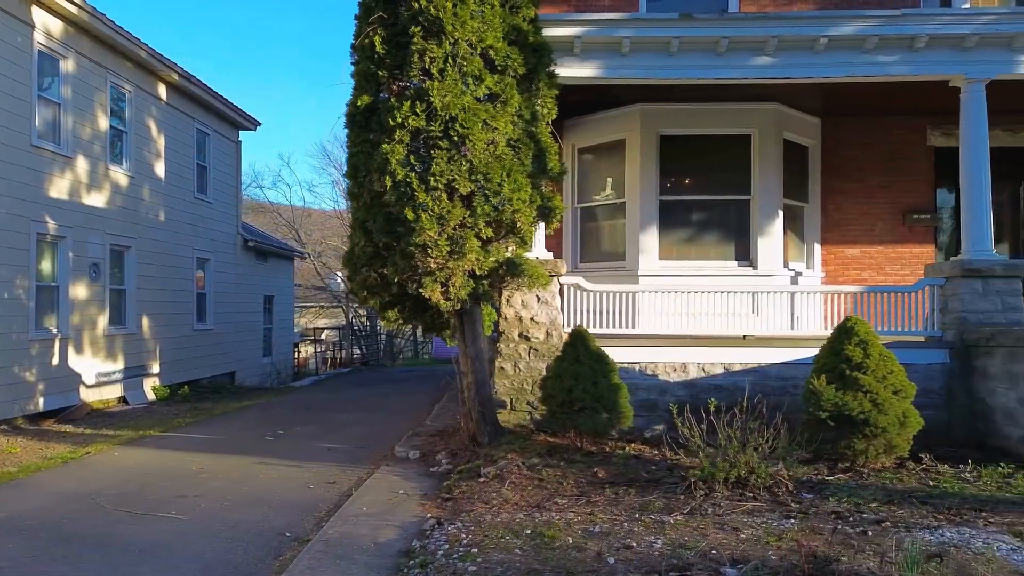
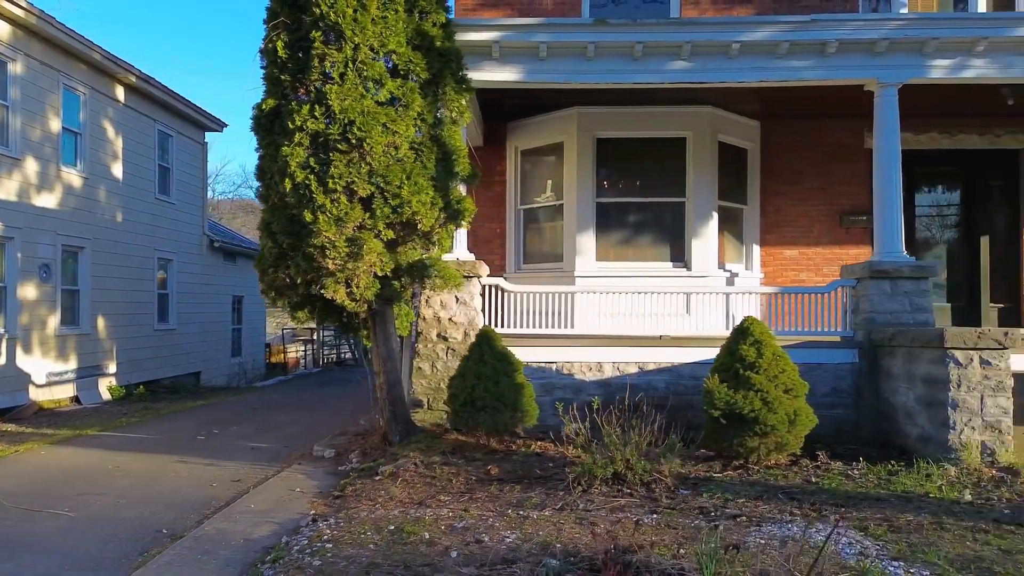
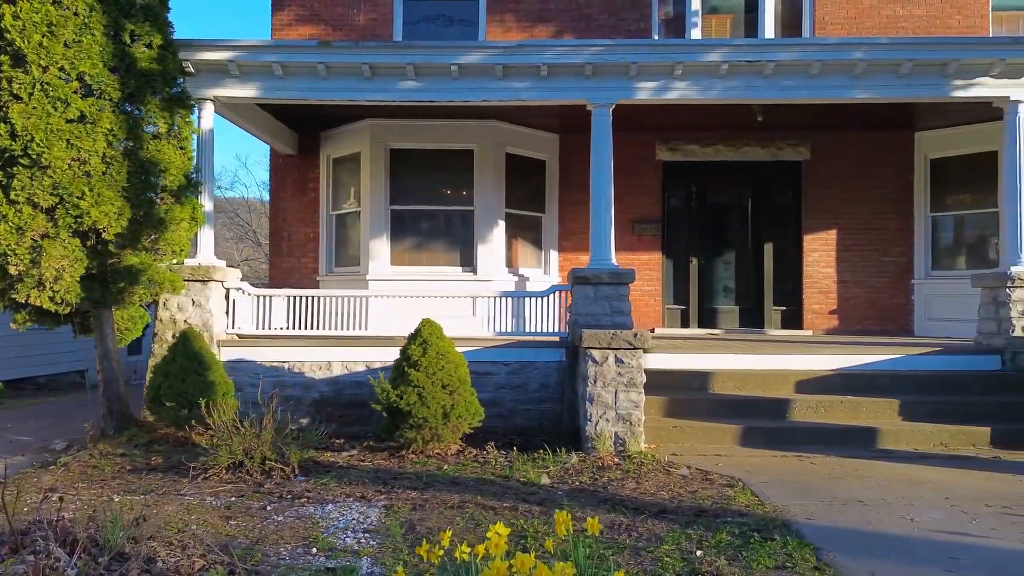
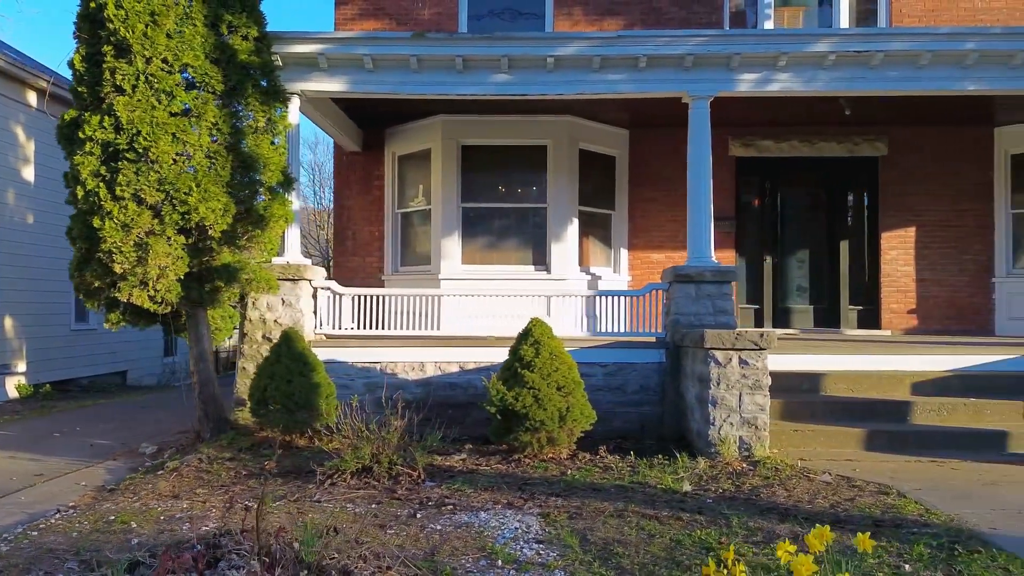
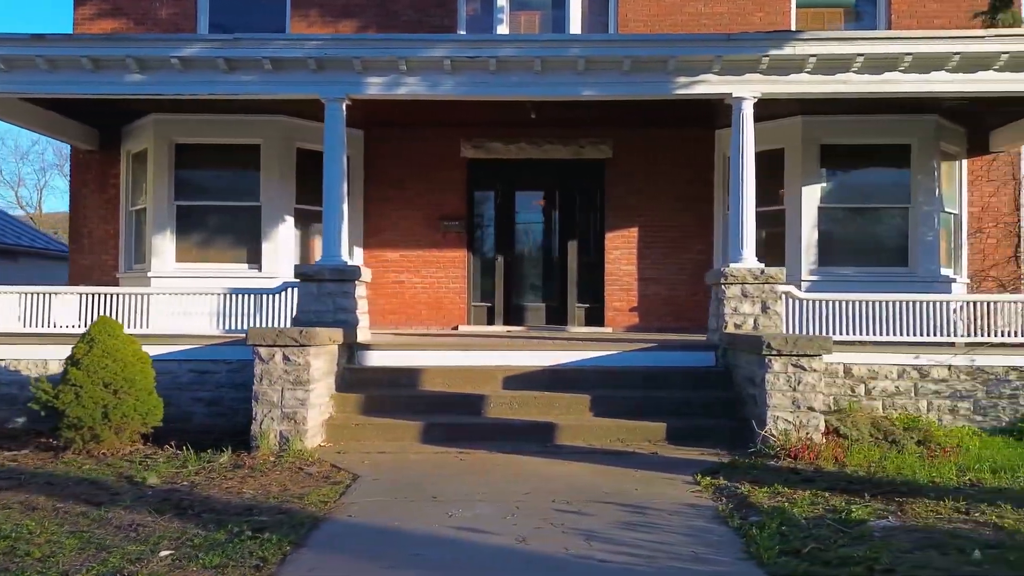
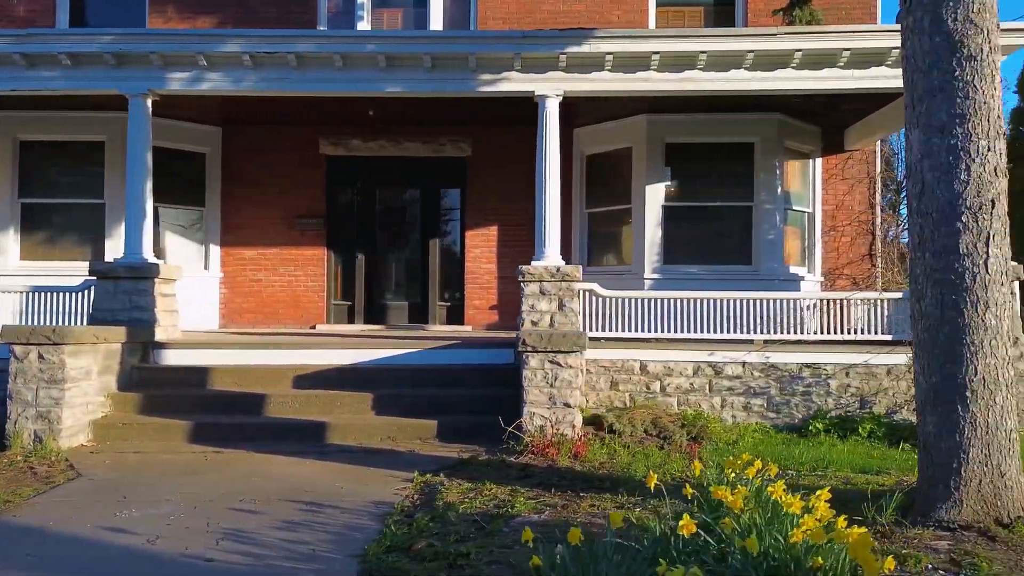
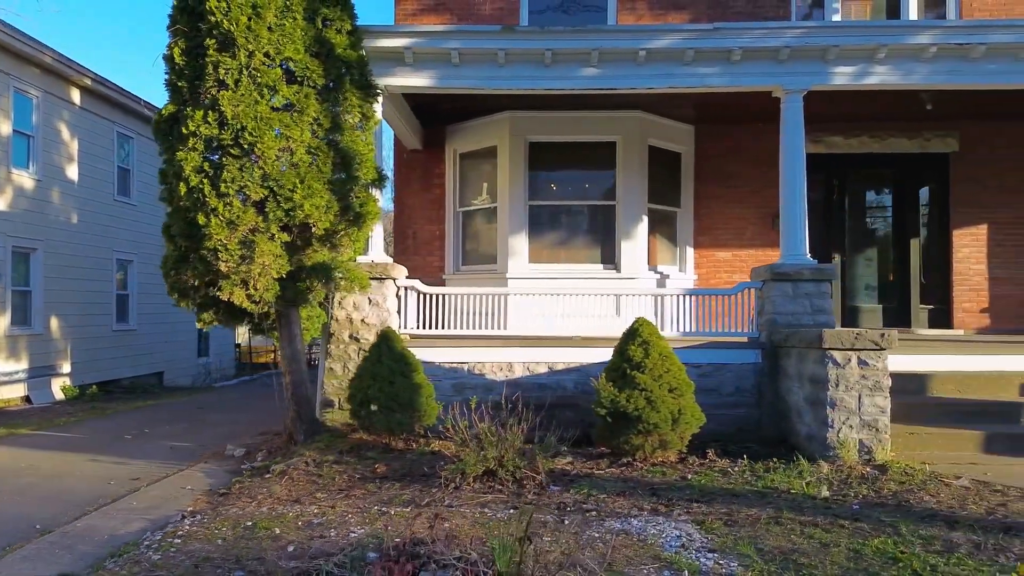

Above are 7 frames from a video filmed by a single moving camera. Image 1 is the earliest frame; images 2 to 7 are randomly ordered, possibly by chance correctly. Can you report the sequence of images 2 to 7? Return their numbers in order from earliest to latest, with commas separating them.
2, 7, 4, 3, 5, 6
